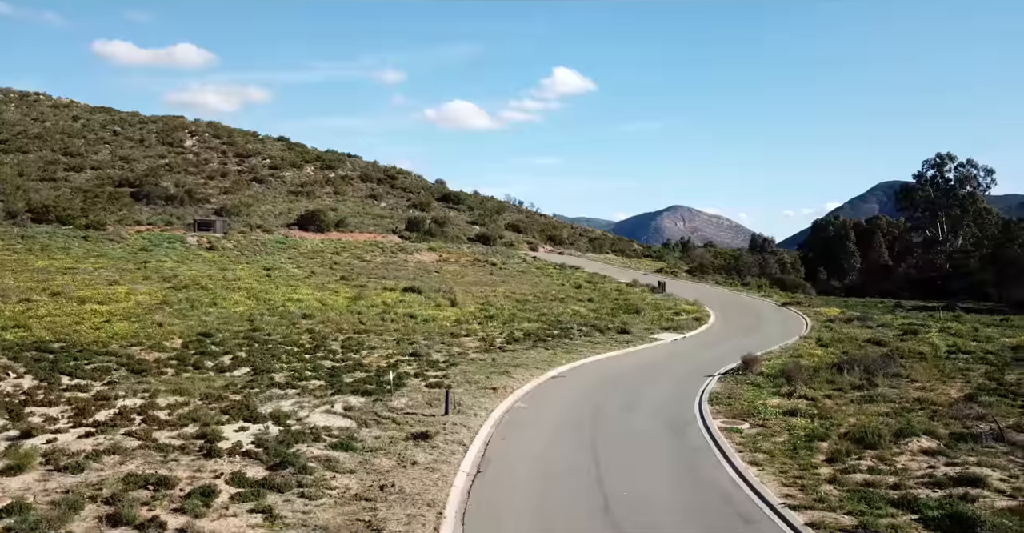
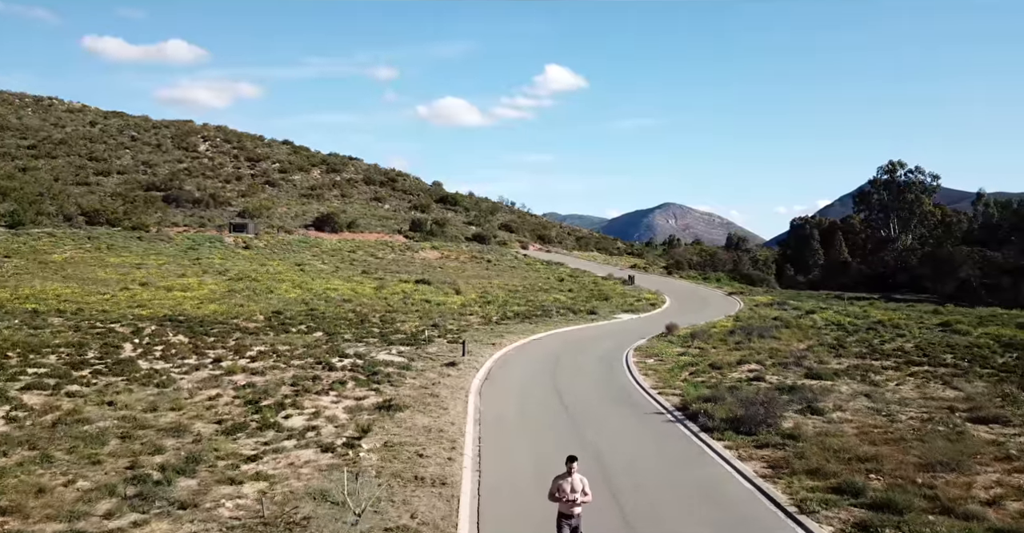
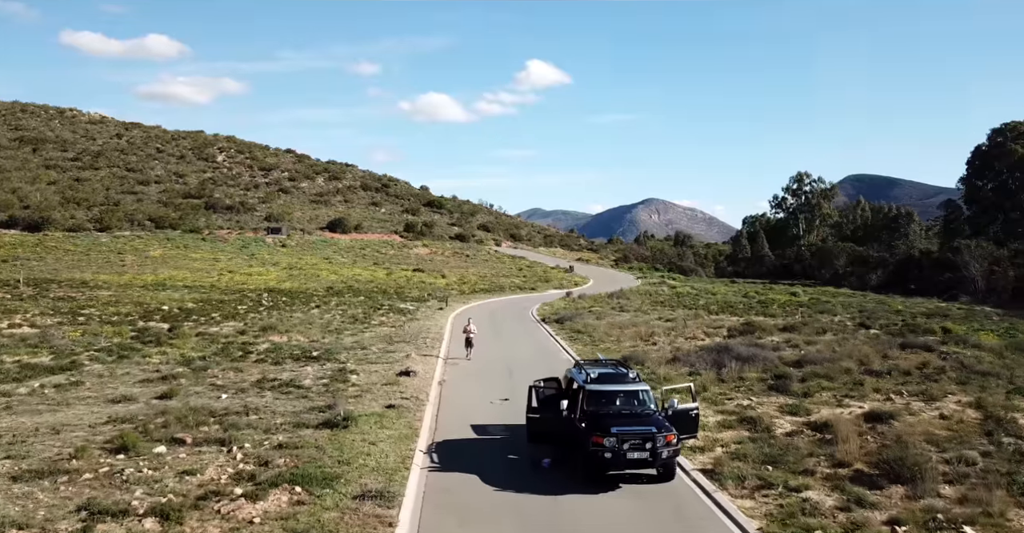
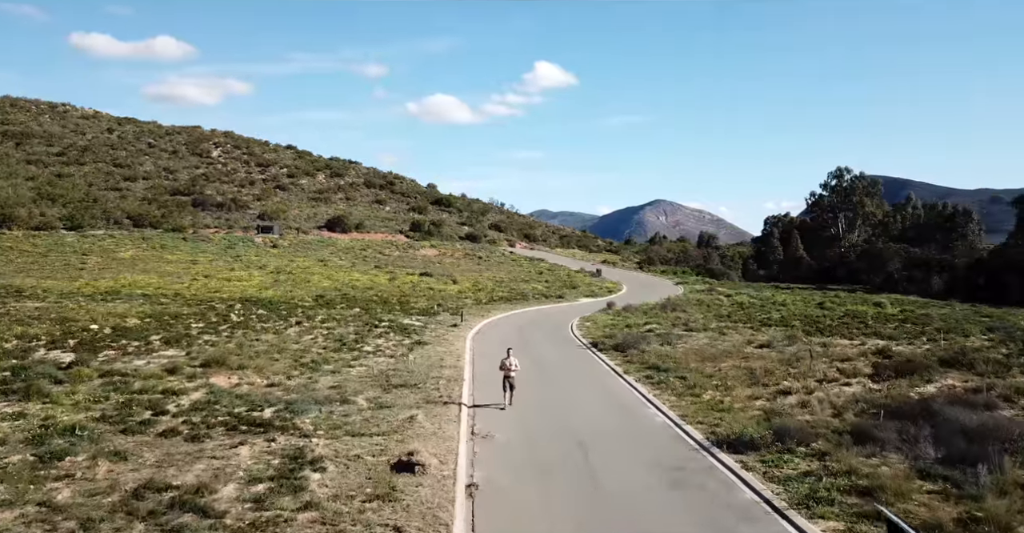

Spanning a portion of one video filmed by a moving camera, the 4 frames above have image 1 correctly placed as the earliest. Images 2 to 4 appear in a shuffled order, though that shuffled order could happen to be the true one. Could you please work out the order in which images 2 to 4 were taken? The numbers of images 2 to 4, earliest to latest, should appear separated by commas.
2, 4, 3
